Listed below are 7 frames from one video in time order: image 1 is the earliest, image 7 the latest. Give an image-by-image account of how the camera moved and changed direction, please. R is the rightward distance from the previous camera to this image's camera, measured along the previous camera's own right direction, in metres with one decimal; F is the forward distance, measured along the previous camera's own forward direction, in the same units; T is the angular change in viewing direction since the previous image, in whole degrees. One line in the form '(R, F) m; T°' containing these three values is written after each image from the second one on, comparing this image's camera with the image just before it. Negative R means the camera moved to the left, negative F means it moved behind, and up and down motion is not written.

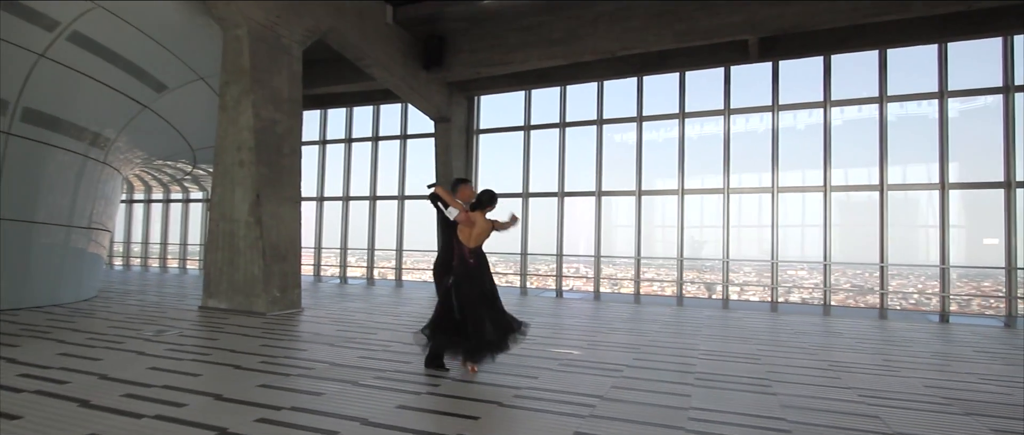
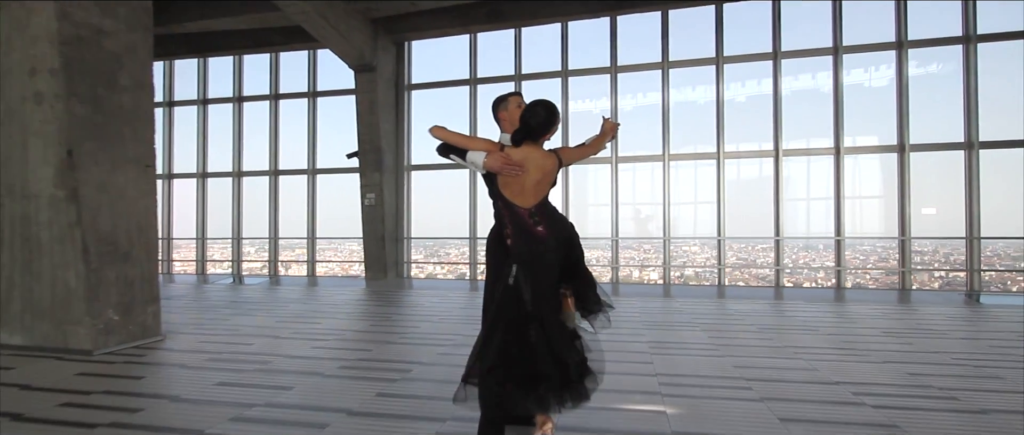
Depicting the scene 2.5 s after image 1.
(-0.5, +2.0) m; +9°
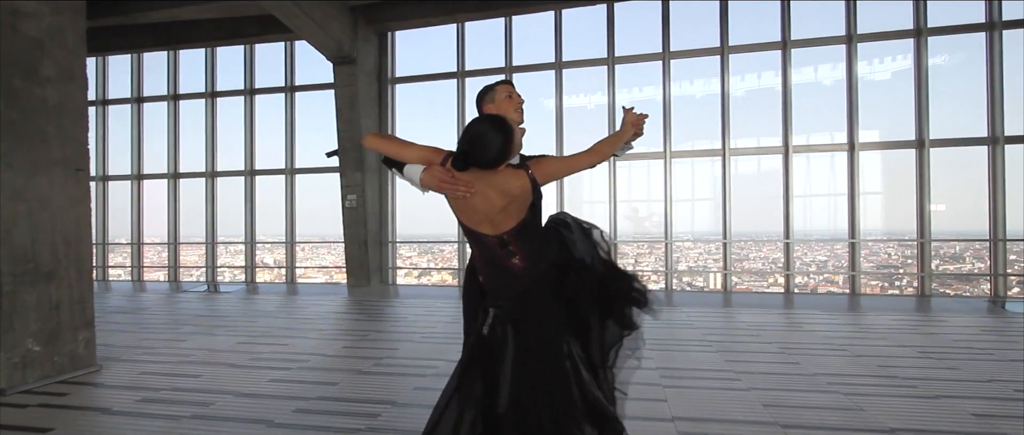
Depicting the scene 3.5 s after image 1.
(0.0, +0.5) m; +1°
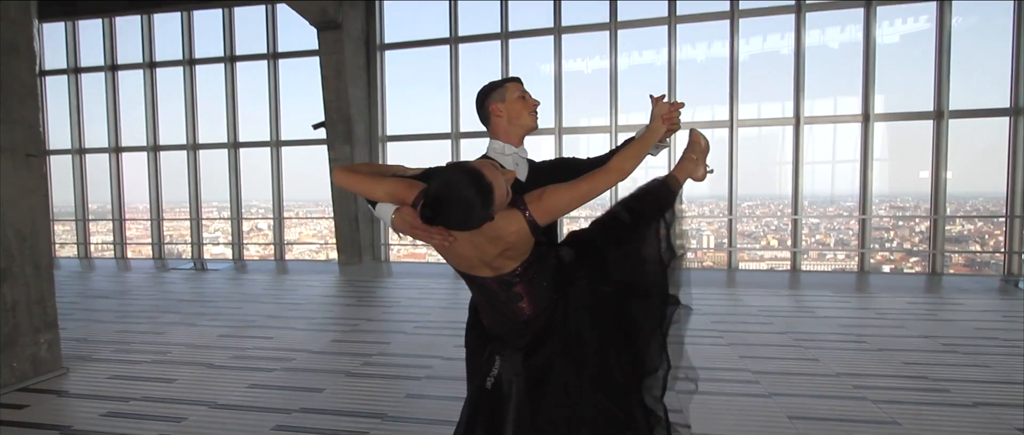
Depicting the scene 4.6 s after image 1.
(0.0, +0.3) m; +1°
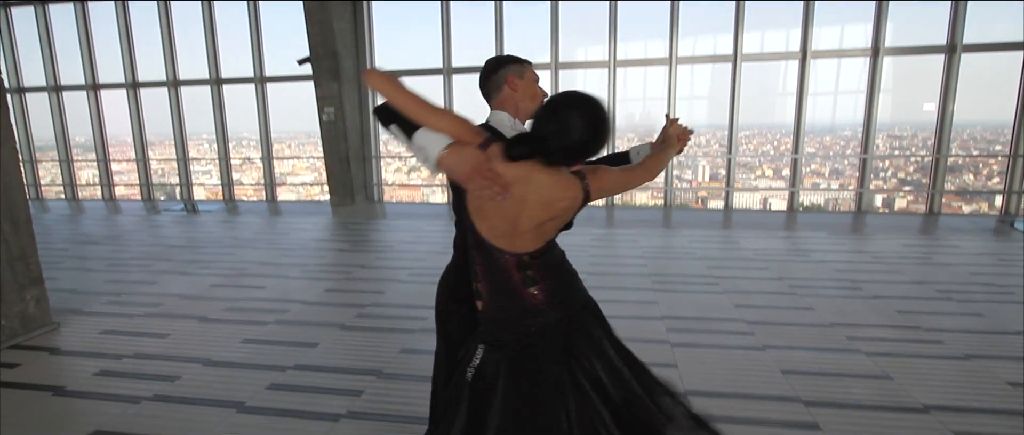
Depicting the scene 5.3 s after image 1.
(0.0, +0.1) m; 0°
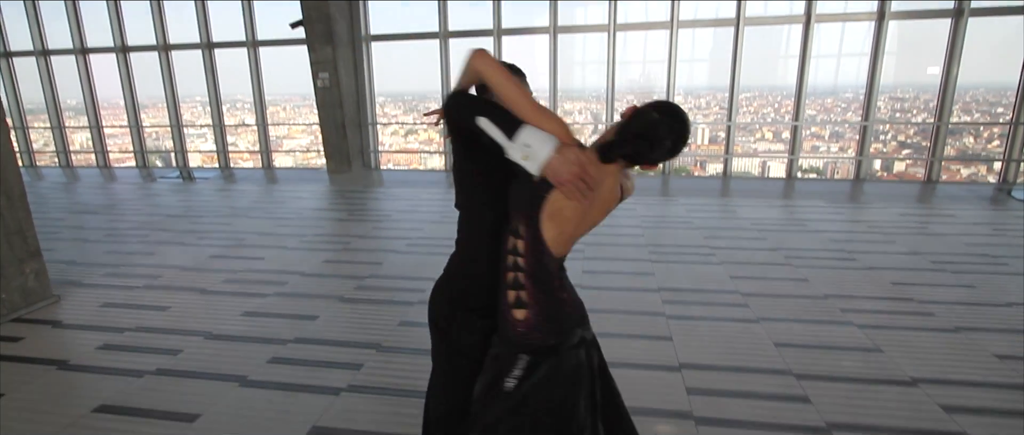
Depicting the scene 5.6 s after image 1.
(0.0, 0.0) m; 0°
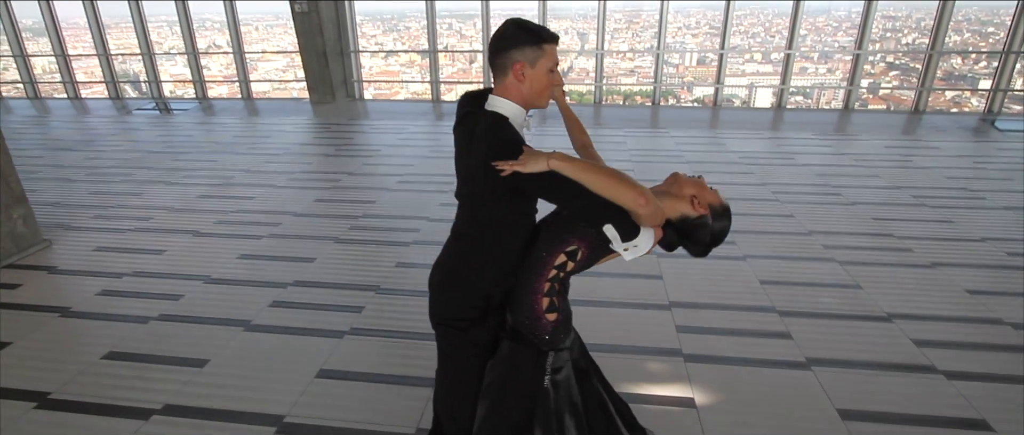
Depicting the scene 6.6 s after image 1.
(0.0, 0.0) m; +2°
